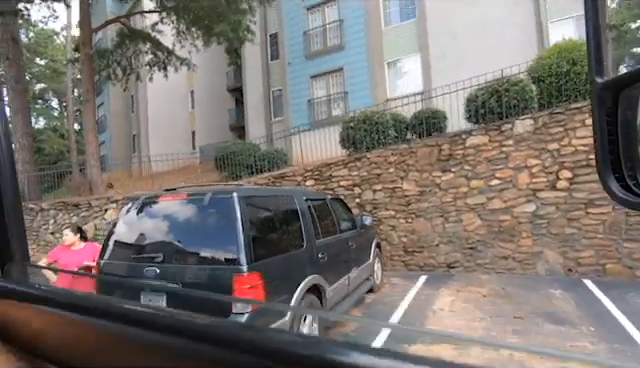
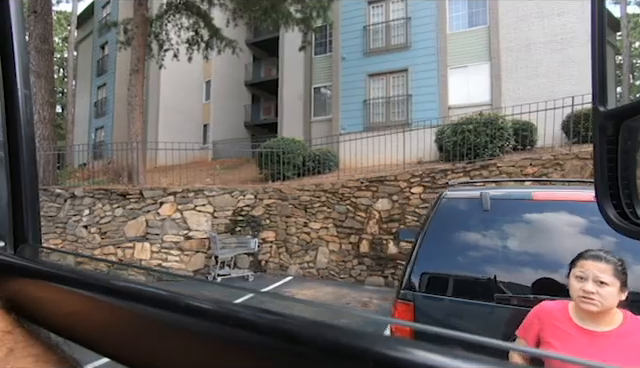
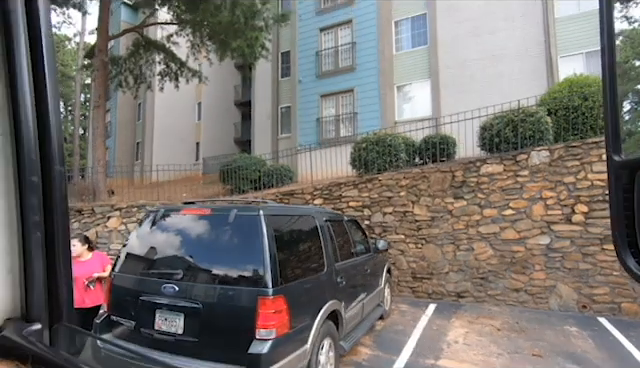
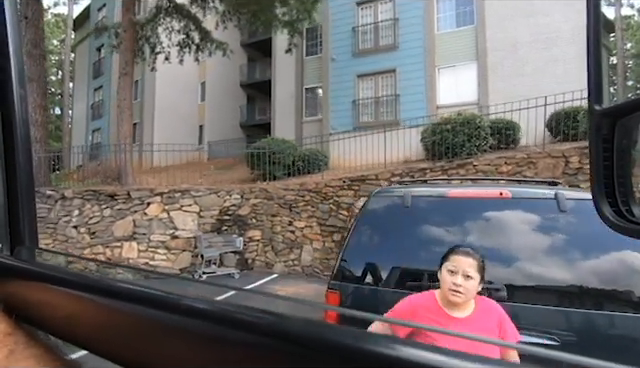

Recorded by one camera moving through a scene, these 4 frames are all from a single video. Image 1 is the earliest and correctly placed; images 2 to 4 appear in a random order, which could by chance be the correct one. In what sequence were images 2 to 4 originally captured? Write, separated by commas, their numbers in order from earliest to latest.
3, 4, 2
